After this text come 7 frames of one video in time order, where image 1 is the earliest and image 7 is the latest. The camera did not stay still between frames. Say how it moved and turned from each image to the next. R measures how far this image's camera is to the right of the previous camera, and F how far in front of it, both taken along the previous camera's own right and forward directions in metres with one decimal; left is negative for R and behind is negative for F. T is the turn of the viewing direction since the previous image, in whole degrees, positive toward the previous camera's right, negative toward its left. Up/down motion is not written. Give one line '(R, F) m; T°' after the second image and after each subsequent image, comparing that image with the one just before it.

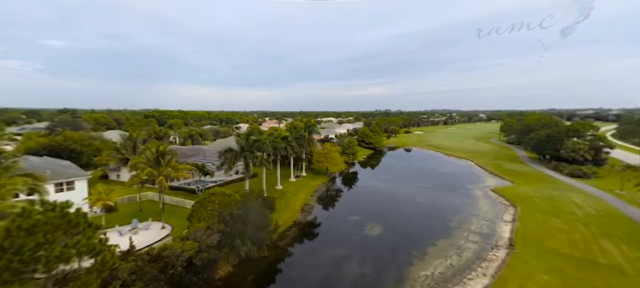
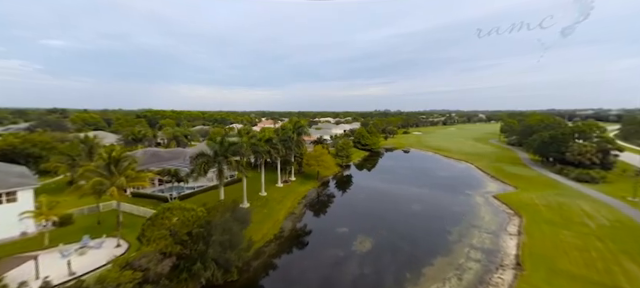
(+1.4, +2.6) m; 0°
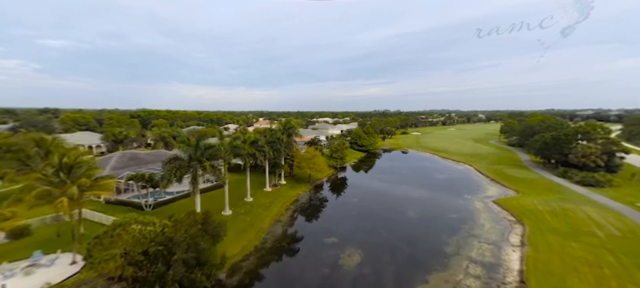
(+1.2, +1.9) m; 0°
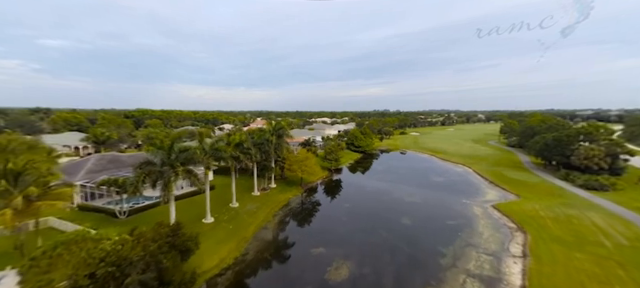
(+1.1, +1.6) m; 0°
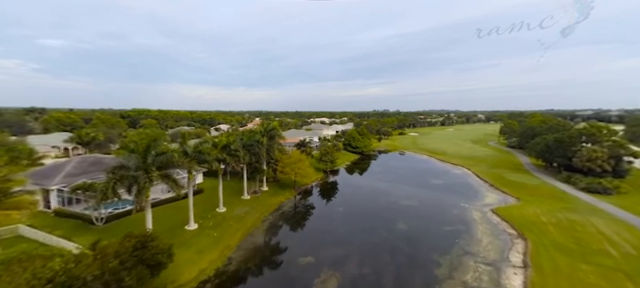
(+0.9, +1.2) m; 0°
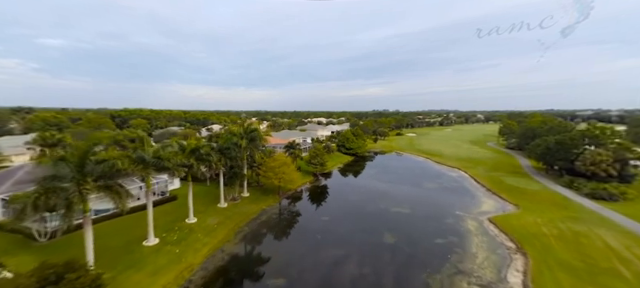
(+1.9, +2.4) m; 0°
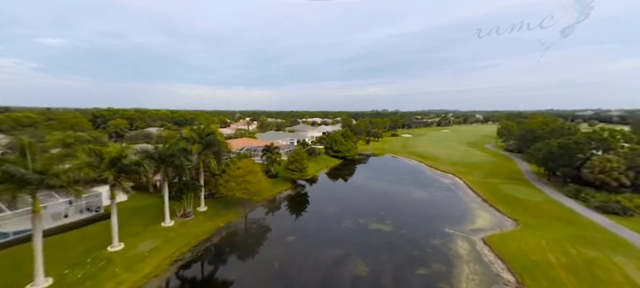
(+3.4, +4.4) m; 0°
